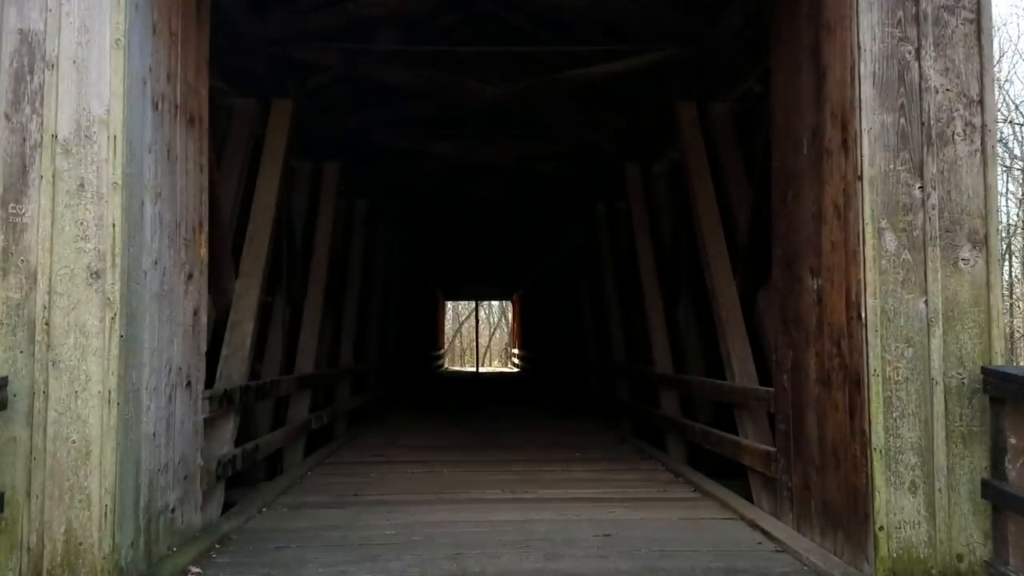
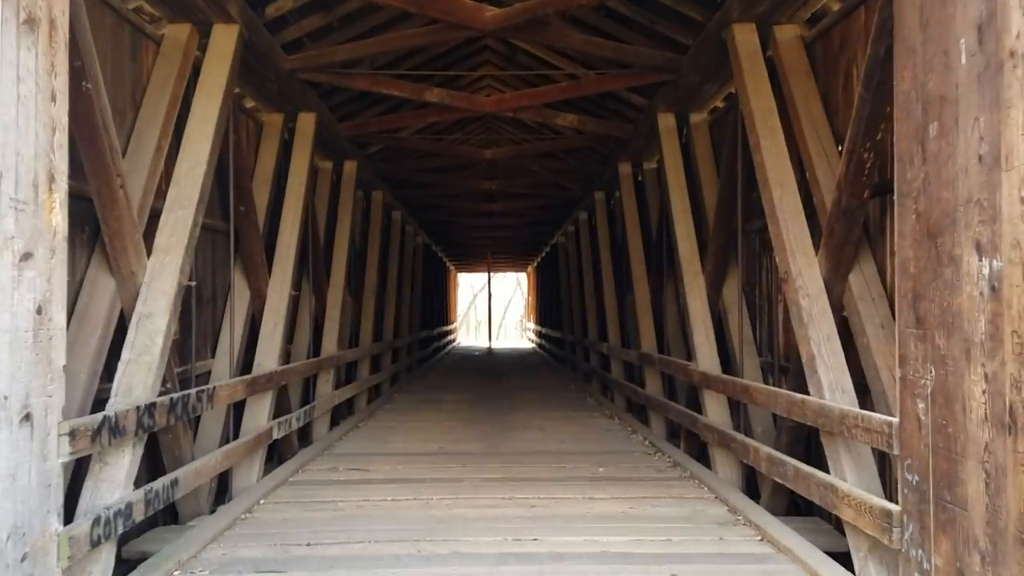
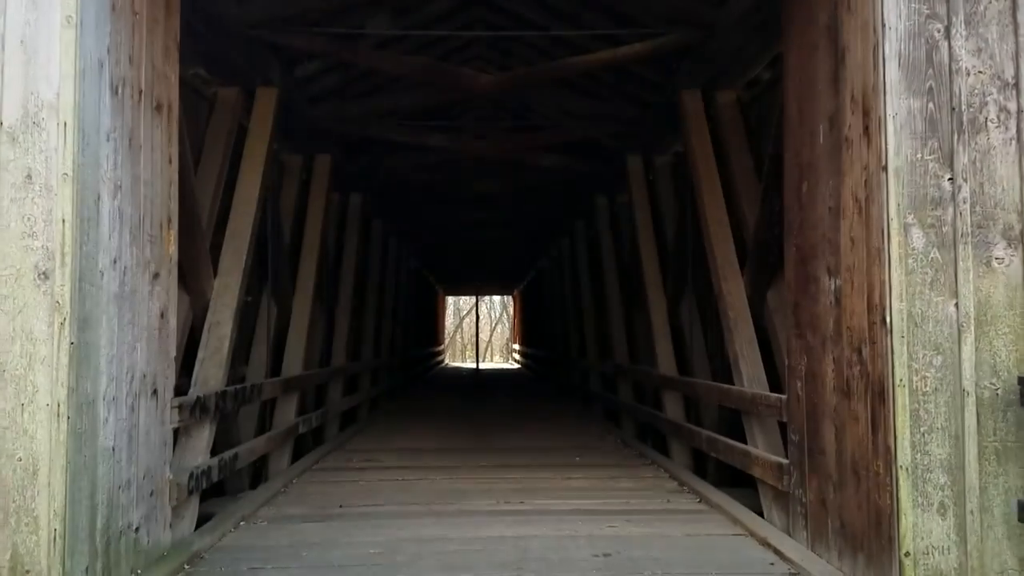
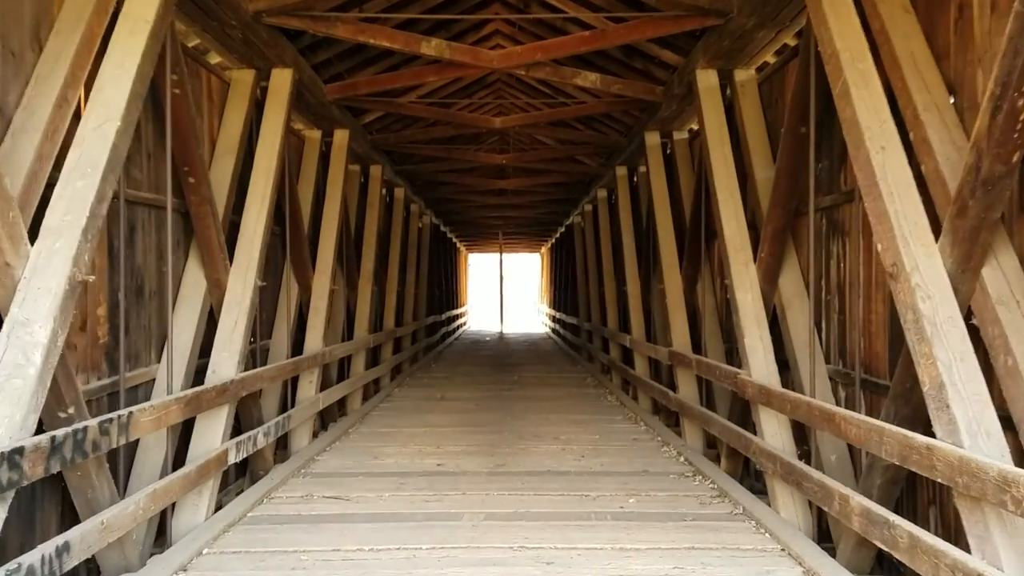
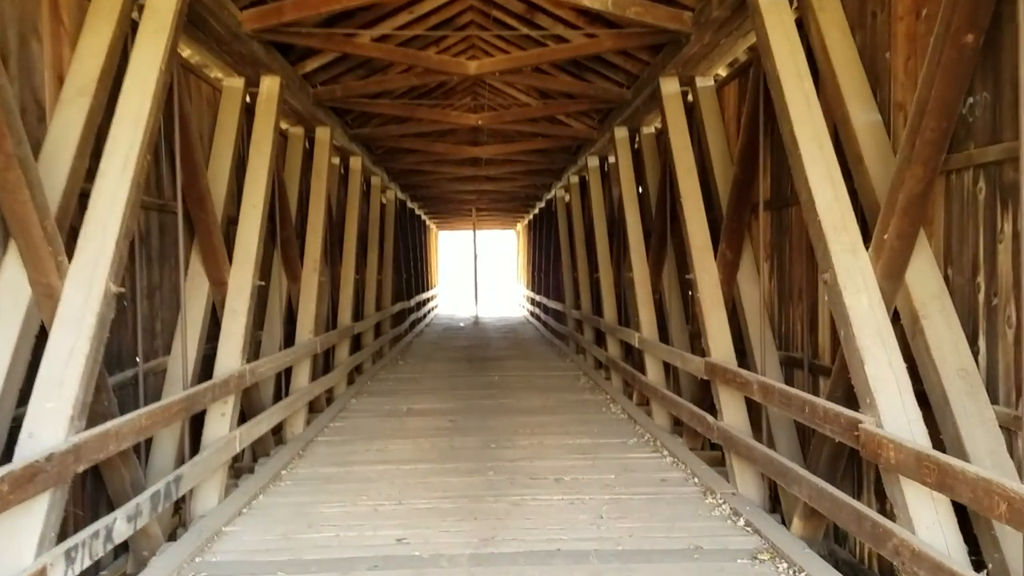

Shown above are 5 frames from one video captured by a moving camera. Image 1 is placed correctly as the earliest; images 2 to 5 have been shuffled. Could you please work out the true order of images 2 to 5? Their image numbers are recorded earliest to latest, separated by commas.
3, 2, 4, 5
